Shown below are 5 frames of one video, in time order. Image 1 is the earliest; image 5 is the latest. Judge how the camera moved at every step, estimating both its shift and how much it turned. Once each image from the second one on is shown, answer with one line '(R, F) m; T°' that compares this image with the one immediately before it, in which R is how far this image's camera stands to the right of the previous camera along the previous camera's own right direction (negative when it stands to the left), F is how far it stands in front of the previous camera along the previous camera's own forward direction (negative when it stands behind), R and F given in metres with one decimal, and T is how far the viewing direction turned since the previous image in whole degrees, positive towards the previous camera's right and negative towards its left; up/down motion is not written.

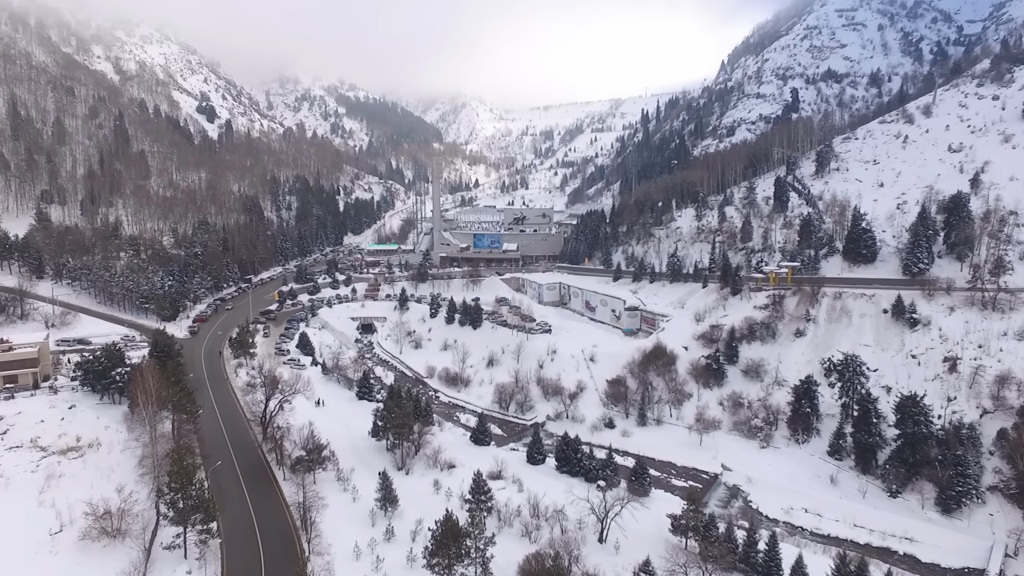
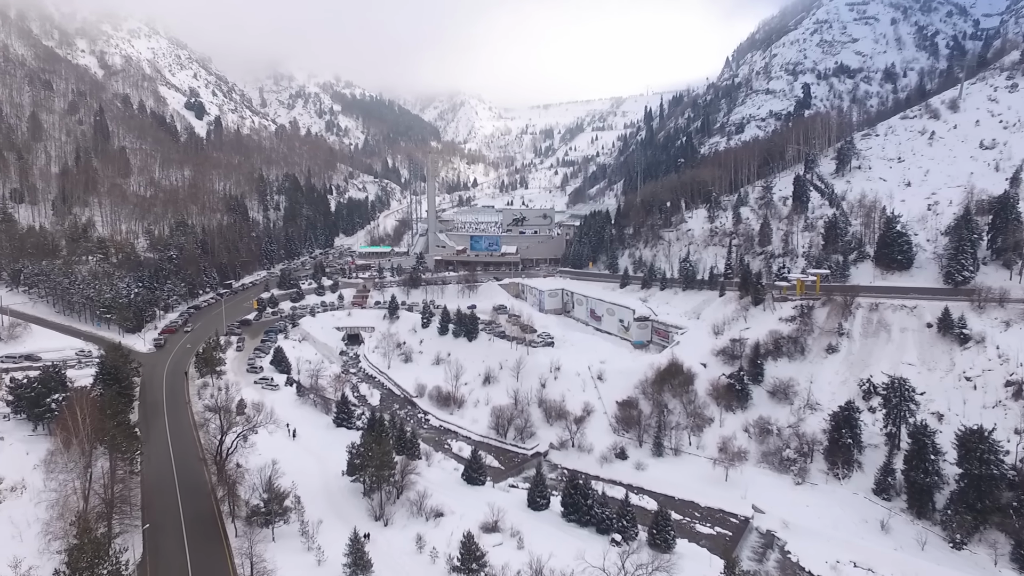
(0.0, +3.1) m; 0°
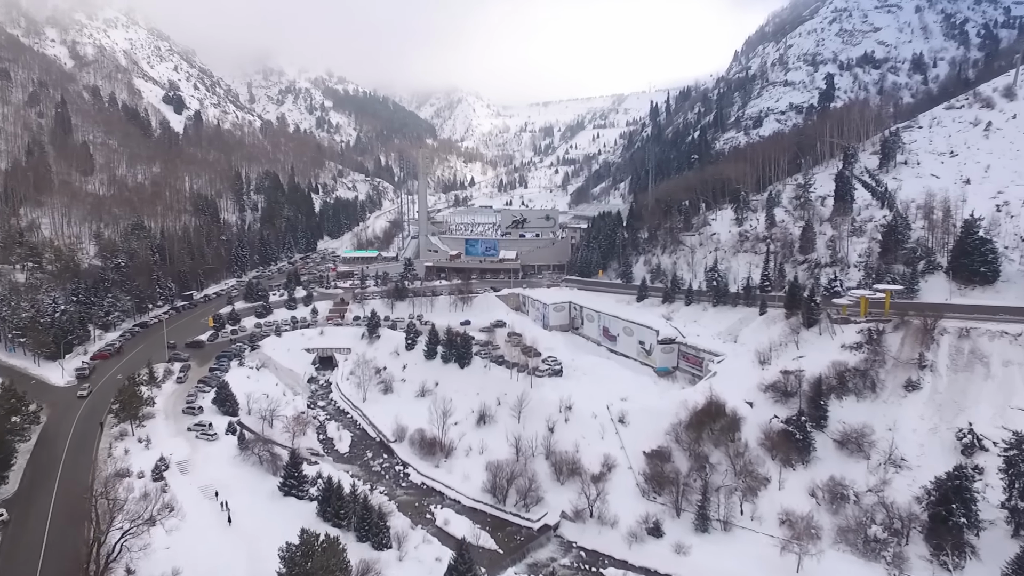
(-0.1, +5.2) m; 0°
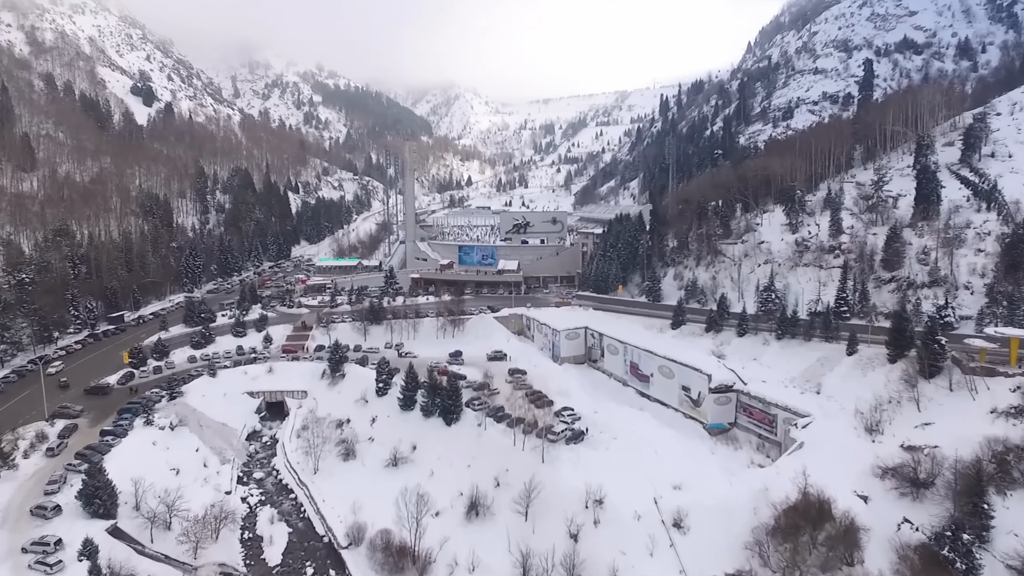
(-0.1, +6.9) m; 0°
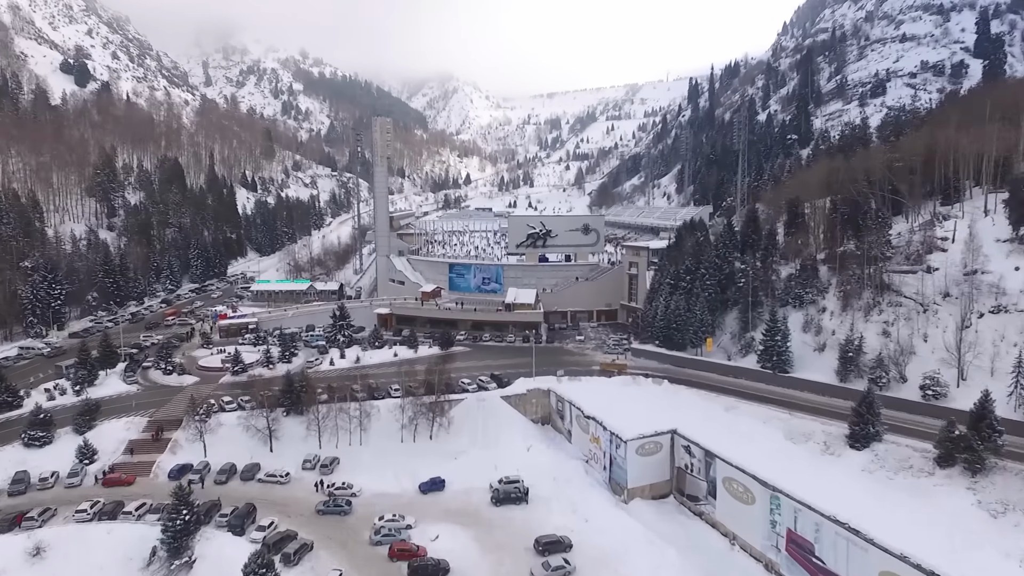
(-0.6, +13.0) m; 0°
